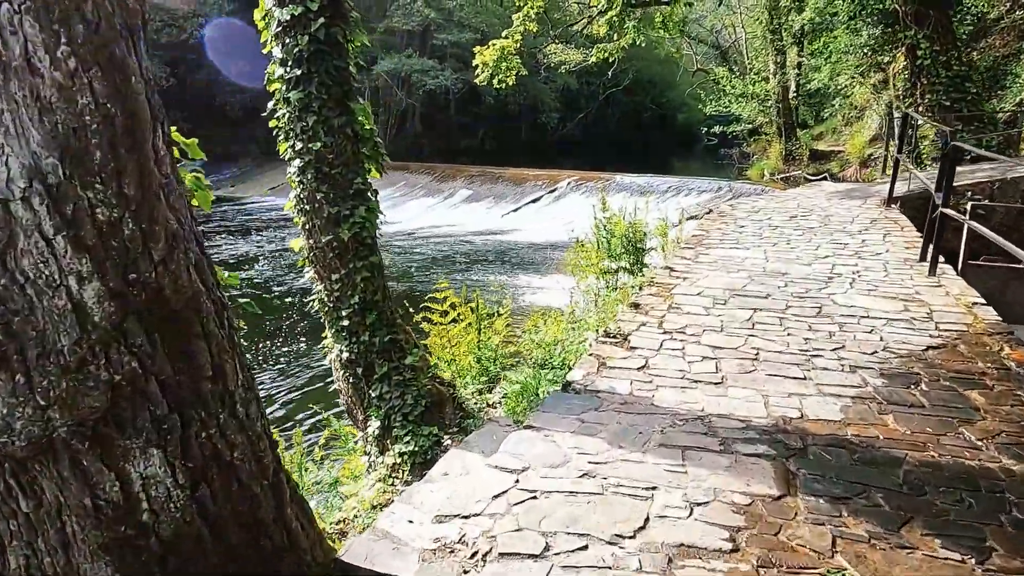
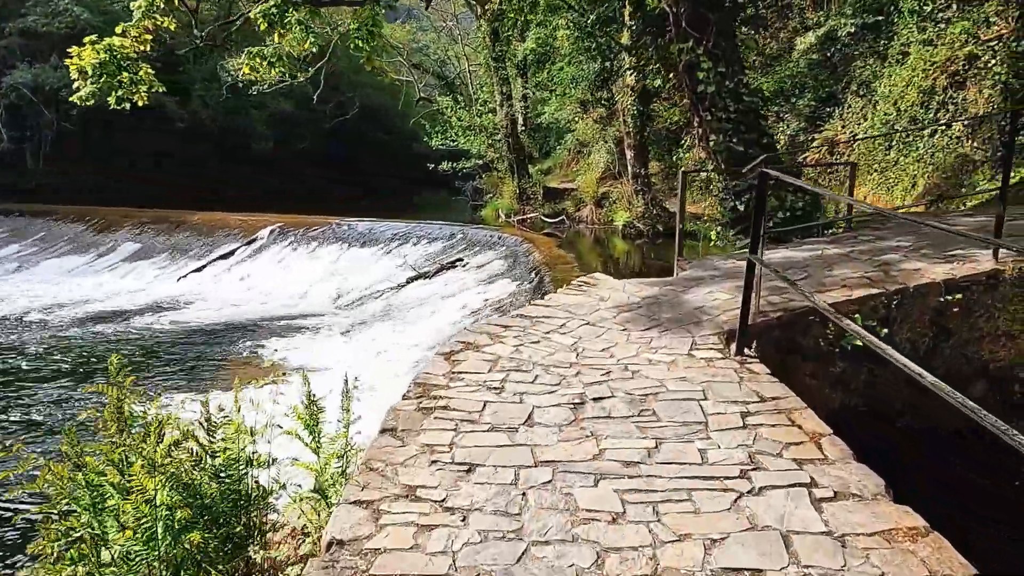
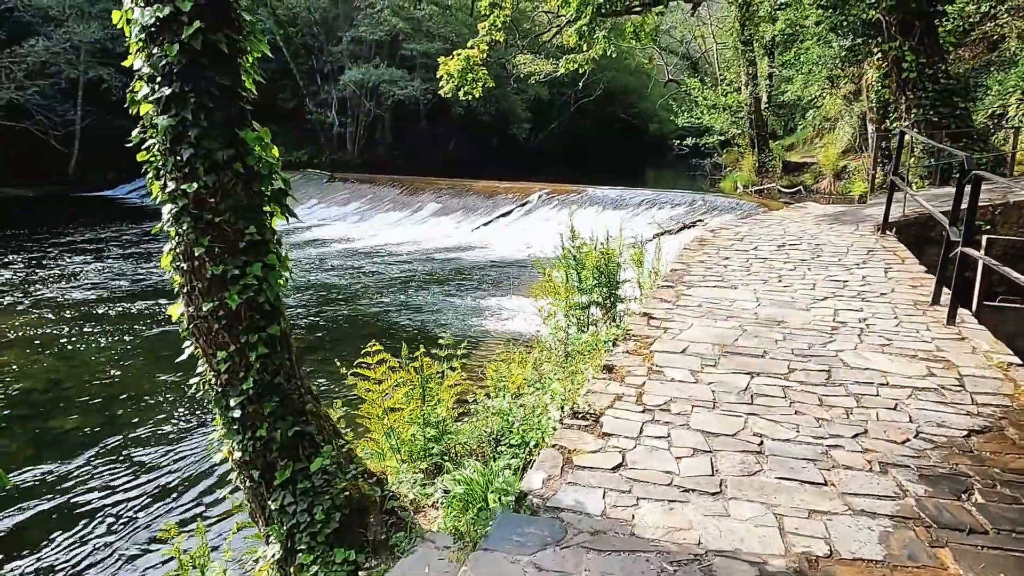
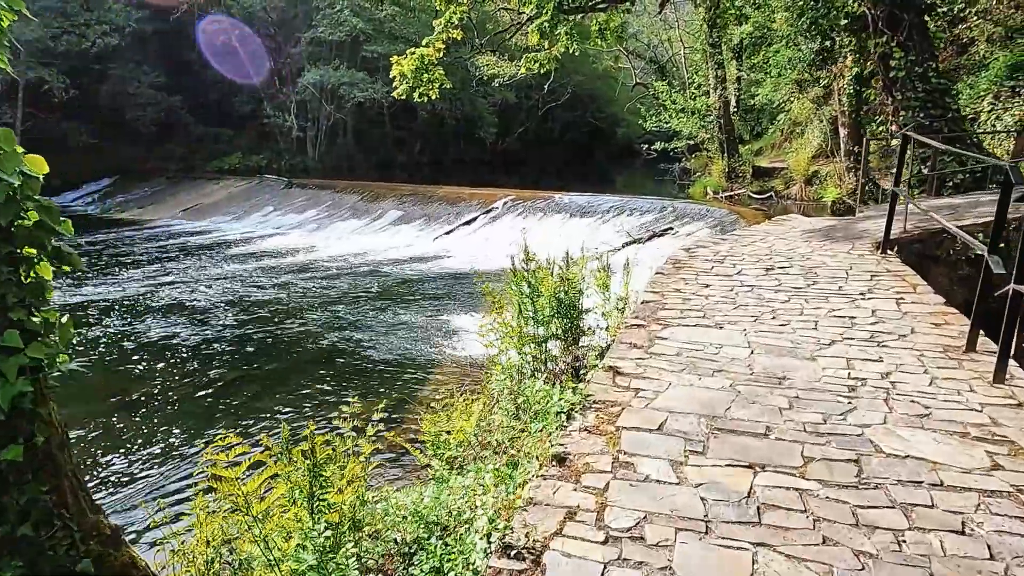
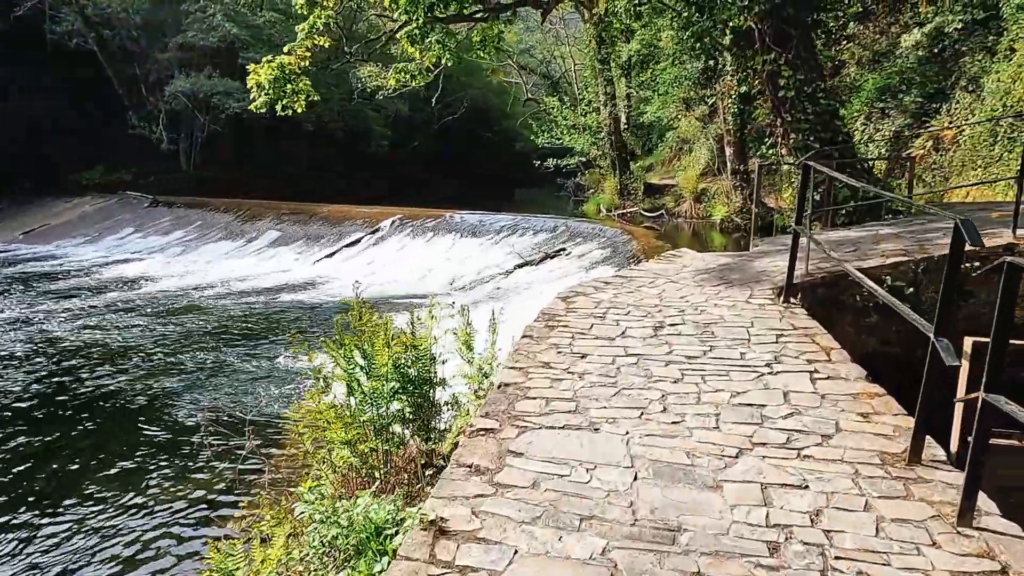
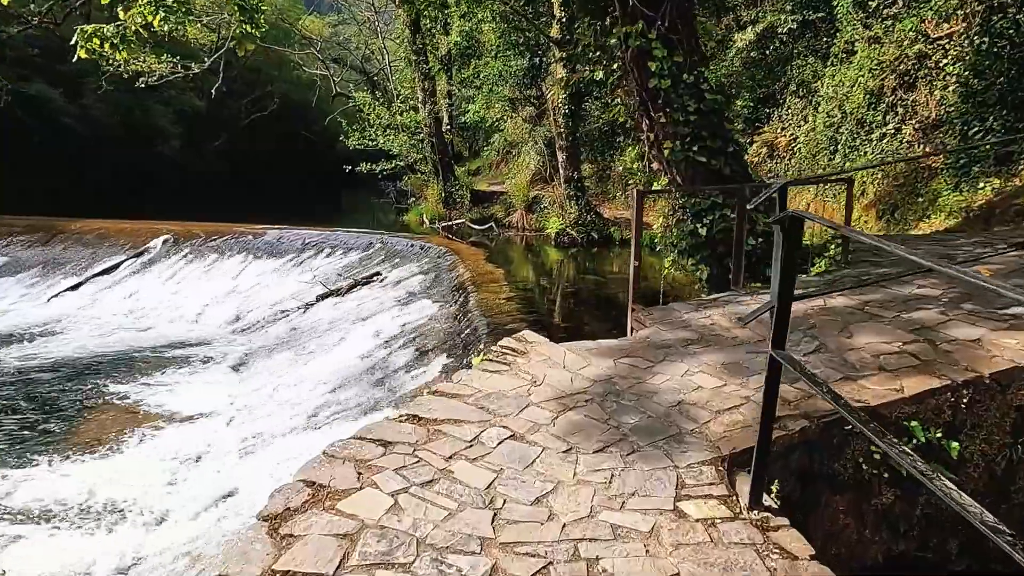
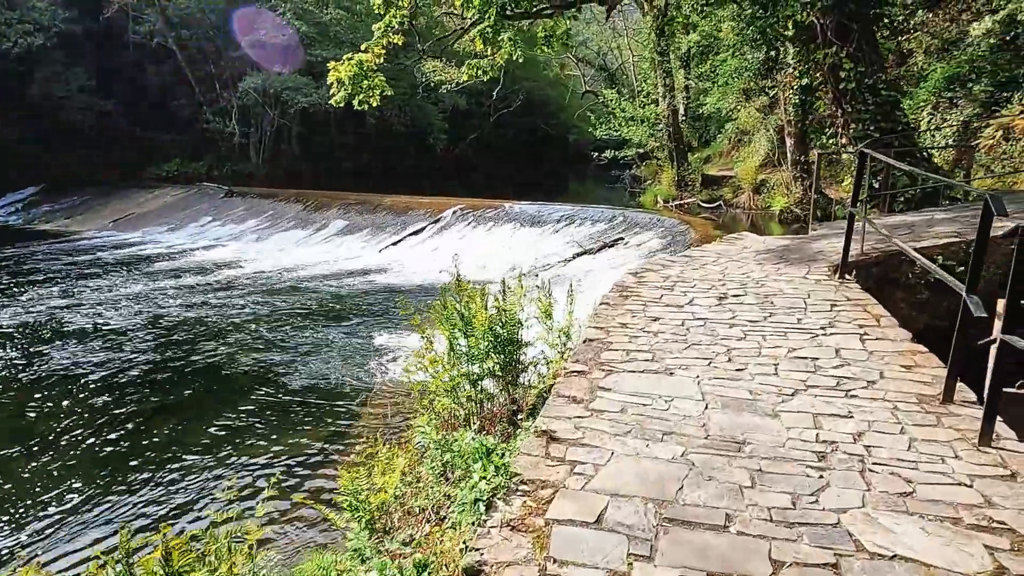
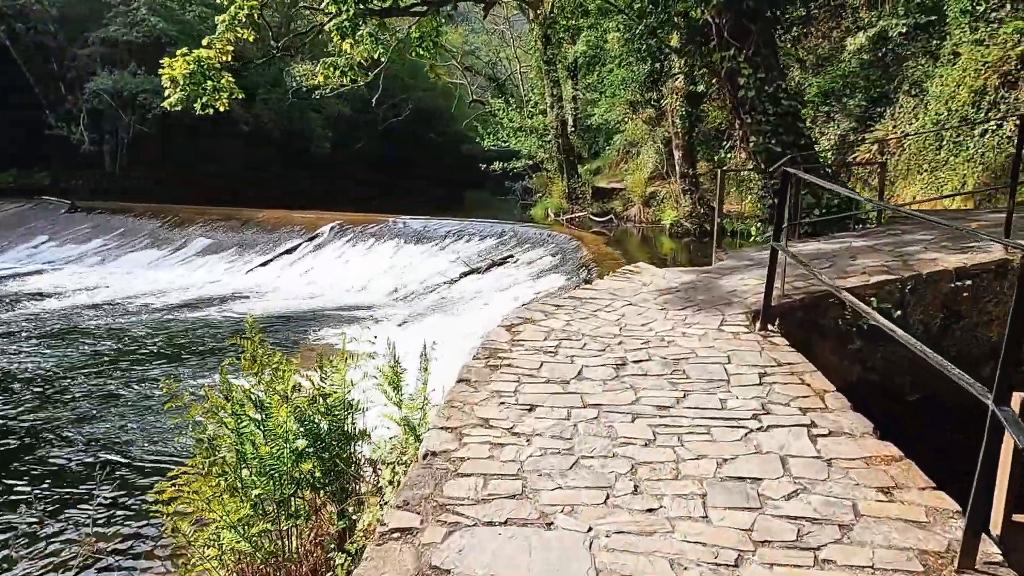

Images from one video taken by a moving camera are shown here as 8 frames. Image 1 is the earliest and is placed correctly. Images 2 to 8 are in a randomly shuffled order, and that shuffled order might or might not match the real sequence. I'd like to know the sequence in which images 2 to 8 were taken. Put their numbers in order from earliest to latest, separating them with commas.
3, 4, 7, 5, 8, 2, 6
